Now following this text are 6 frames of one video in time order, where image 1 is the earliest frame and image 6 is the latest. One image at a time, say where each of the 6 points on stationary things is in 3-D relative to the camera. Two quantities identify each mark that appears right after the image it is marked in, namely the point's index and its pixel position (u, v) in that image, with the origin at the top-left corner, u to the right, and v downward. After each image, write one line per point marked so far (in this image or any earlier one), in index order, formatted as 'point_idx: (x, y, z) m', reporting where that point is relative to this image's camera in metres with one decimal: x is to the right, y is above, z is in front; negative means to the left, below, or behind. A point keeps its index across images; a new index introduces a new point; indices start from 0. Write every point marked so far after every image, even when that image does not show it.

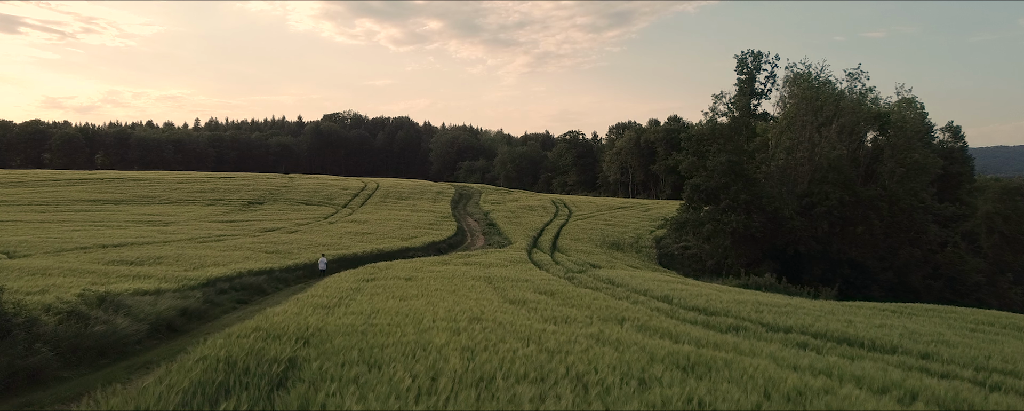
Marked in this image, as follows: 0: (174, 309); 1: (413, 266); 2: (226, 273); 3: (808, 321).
0: (-8.1, -2.5, +11.1) m
1: (-4.1, -2.5, +19.1) m
2: (-10.4, -2.4, +16.8) m
3: (+6.5, -2.5, +10.1) m
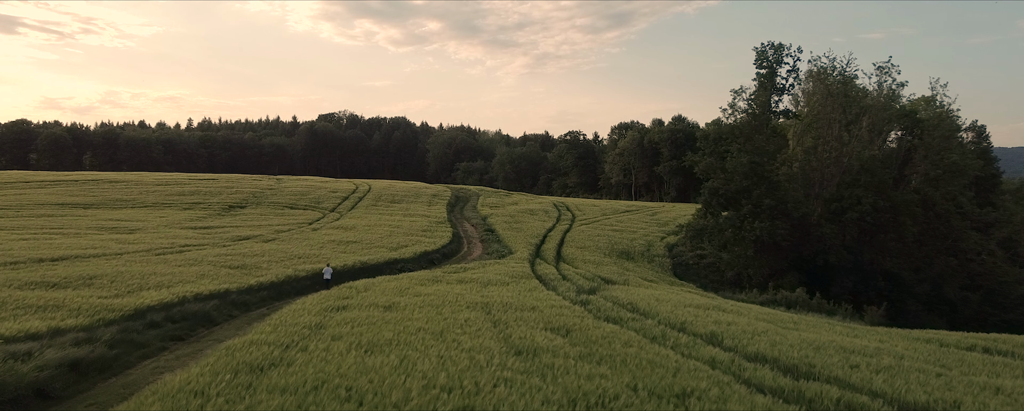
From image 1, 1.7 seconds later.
0: (-8.0, -2.8, +8.0) m
1: (-4.0, -2.9, +16.1) m
2: (-10.3, -2.7, +13.7) m
3: (+6.6, -2.8, +7.1) m
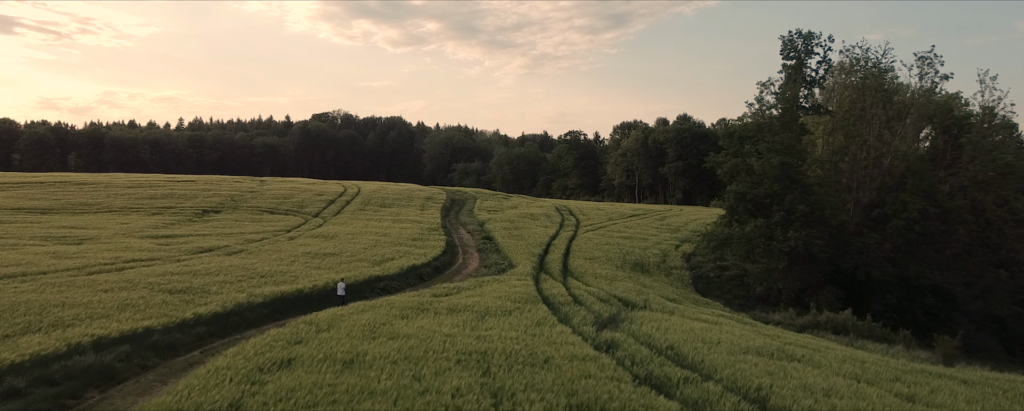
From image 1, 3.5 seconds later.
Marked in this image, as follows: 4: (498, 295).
0: (-7.8, -3.1, +4.5) m
1: (-3.9, -3.2, +12.6) m
2: (-10.1, -3.1, +10.2) m
3: (+6.7, -3.2, +3.7) m
4: (-0.5, -3.4, +17.9) m
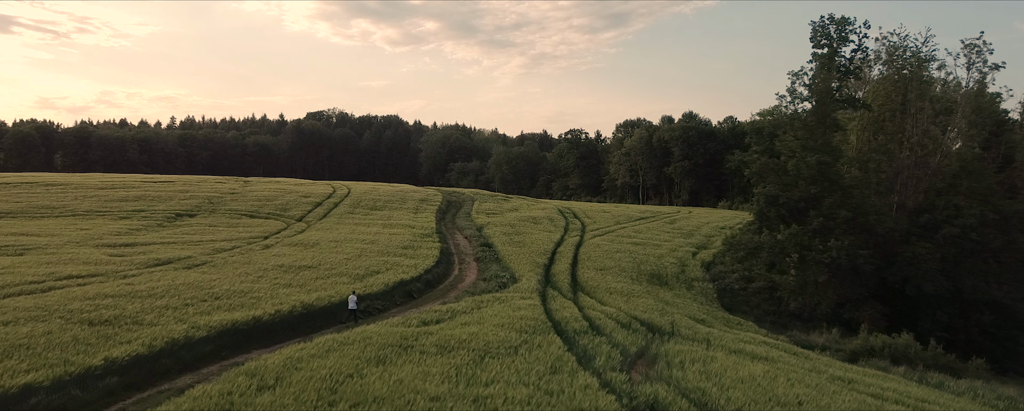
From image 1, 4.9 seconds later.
0: (-7.6, -3.4, +1.4) m
1: (-3.7, -3.5, +9.5) m
2: (-10.0, -3.4, +7.0) m
3: (+6.9, -3.5, +0.6) m
4: (-0.4, -3.7, +14.8) m
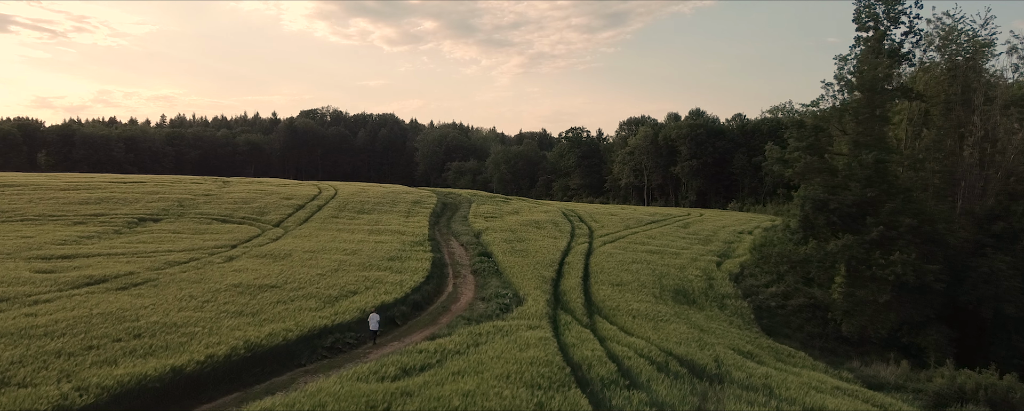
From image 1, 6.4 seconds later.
0: (-7.4, -3.7, -2.2) m
1: (-3.5, -3.8, +5.9) m
2: (-9.8, -3.6, +3.4) m
3: (+7.2, -3.7, -3.0) m
4: (-0.2, -3.9, +11.2) m
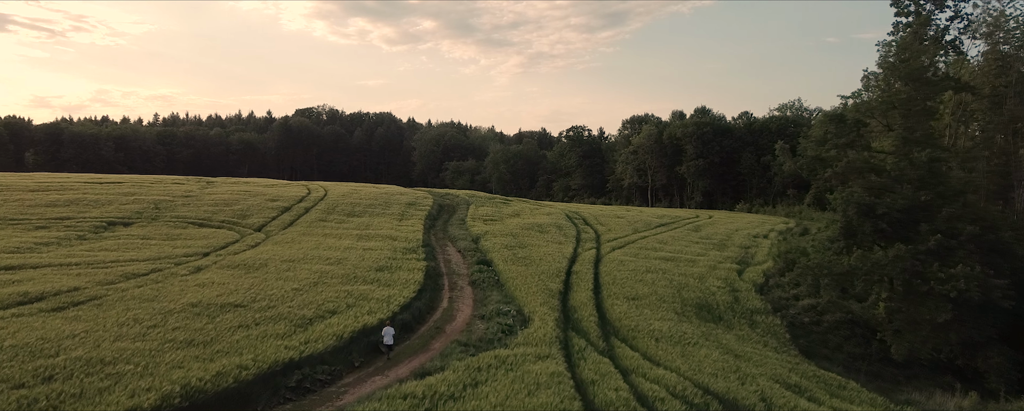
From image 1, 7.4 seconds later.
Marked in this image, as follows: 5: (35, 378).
0: (-7.2, -3.9, -4.7) m
1: (-3.3, -3.9, +3.4) m
2: (-9.6, -3.8, +0.9) m
3: (+7.4, -3.9, -5.4) m
4: (0.0, -4.1, +8.7) m
5: (-10.0, -3.6, +9.8) m
